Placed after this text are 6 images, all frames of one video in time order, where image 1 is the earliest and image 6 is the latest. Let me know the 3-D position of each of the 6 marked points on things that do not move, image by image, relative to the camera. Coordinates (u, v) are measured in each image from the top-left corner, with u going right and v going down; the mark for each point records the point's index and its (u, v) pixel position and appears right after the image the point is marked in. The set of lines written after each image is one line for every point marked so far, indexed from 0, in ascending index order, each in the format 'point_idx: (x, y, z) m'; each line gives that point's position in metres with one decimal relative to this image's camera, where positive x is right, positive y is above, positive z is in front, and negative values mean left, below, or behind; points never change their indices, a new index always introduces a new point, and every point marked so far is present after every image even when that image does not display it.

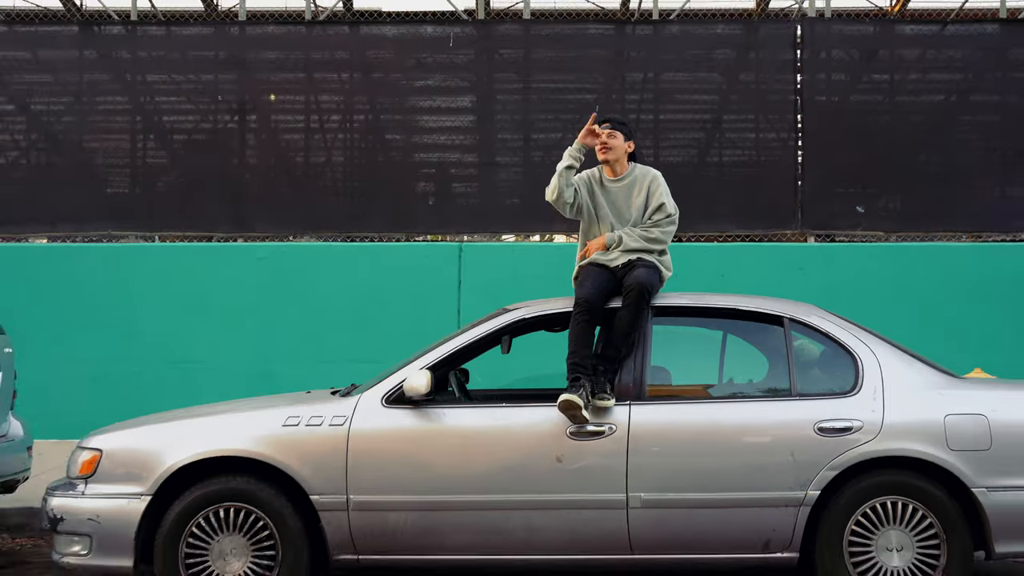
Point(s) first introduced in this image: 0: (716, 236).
0: (+1.4, +0.4, +7.5) m
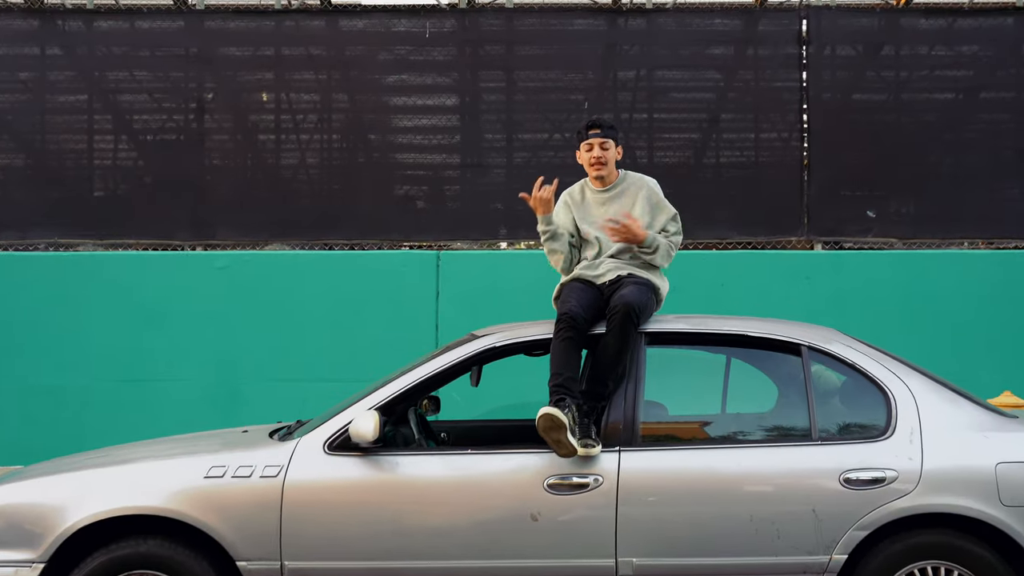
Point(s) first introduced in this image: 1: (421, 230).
0: (+1.3, +0.3, +7.0) m
1: (-0.6, +0.4, +7.1) m
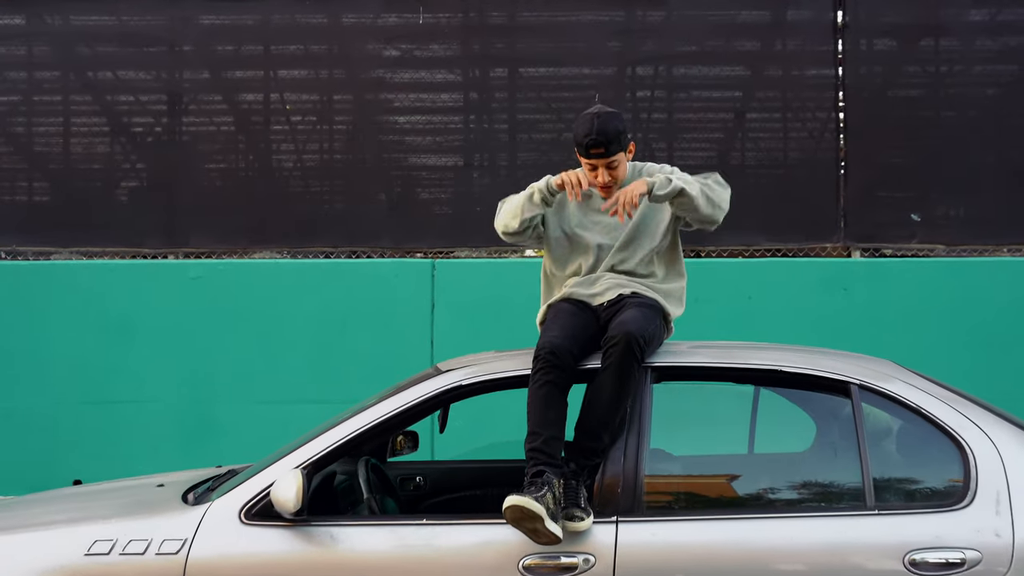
0: (+1.3, +0.2, +6.3) m
1: (-0.6, +0.3, +6.4) m
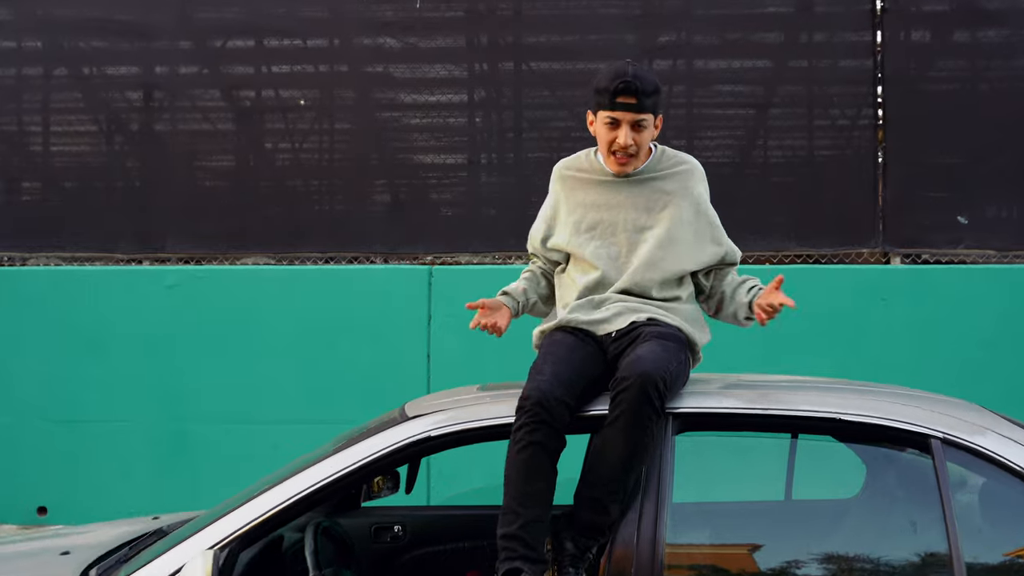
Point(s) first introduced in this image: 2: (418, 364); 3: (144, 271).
0: (+1.4, +0.2, +5.8) m
1: (-0.5, +0.3, +5.9) m
2: (-0.5, -0.4, +5.6) m
3: (-1.9, +0.1, +5.7) m
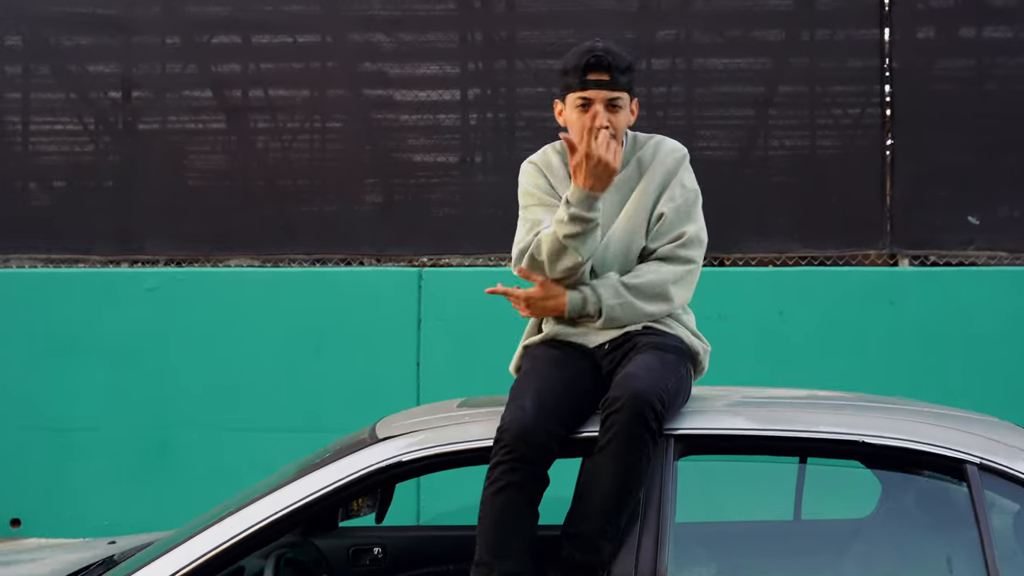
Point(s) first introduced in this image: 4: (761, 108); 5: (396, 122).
0: (+1.3, +0.2, +5.6) m
1: (-0.6, +0.2, +5.7) m
2: (-0.5, -0.4, +5.4) m
3: (-2.0, +0.1, +5.5) m
4: (+1.3, +0.9, +5.6) m
5: (-0.6, +0.9, +5.7) m
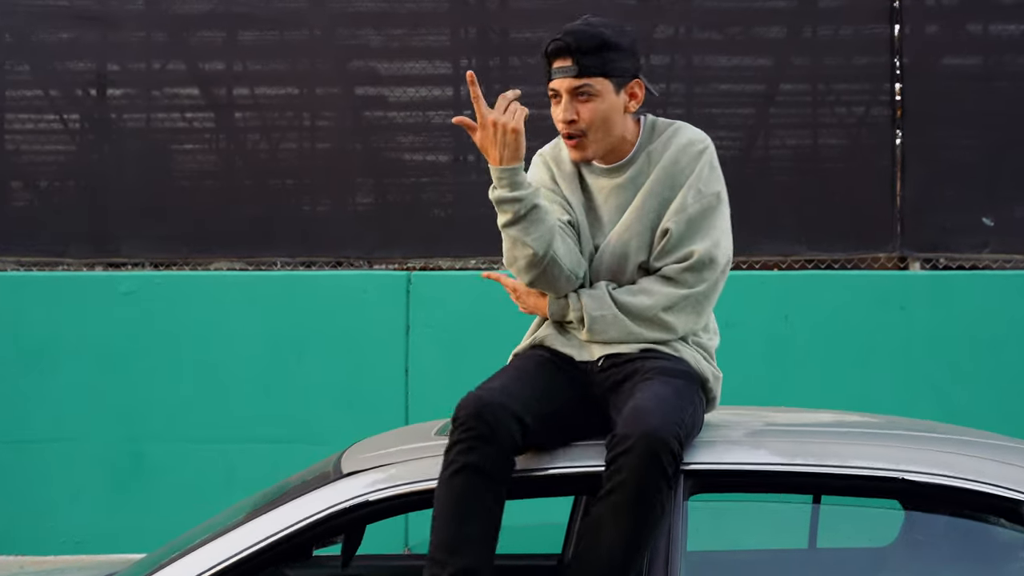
0: (+1.3, +0.1, +5.3) m
1: (-0.6, +0.2, +5.5) m
2: (-0.5, -0.4, +5.2) m
3: (-2.0, +0.1, +5.3) m
4: (+1.2, +0.9, +5.3) m
5: (-0.6, +0.9, +5.5) m
